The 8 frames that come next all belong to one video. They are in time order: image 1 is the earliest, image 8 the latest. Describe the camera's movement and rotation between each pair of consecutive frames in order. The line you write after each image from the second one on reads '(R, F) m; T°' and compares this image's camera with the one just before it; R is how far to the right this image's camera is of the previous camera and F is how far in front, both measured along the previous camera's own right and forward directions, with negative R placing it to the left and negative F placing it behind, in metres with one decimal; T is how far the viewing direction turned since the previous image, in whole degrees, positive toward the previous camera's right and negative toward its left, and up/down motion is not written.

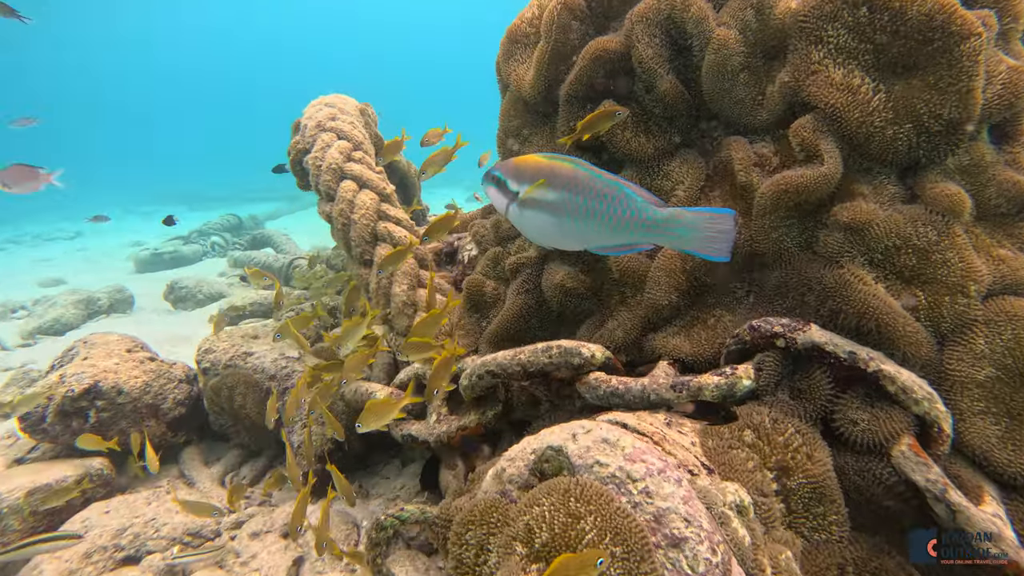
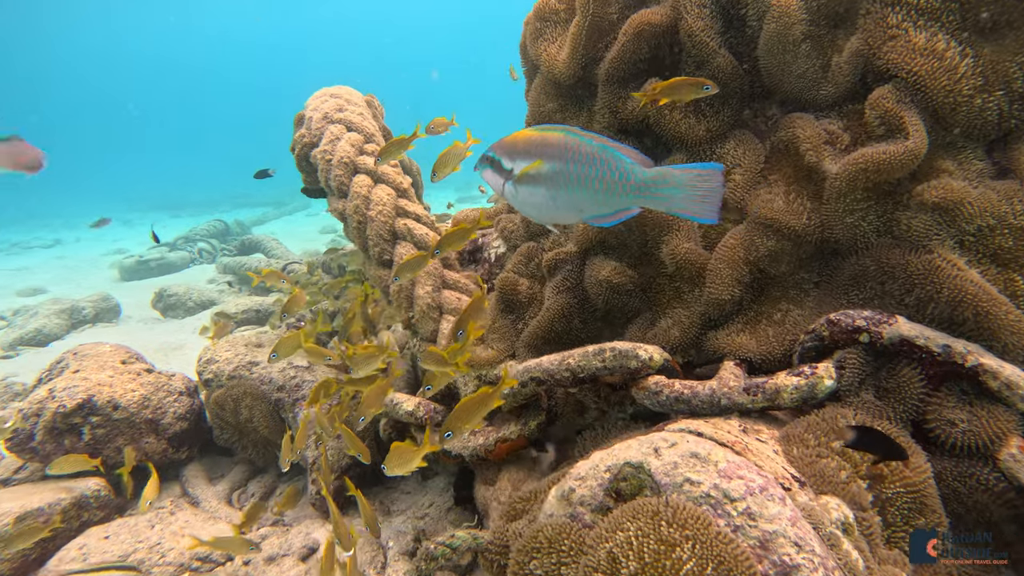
(-0.3, +0.3) m; +1°
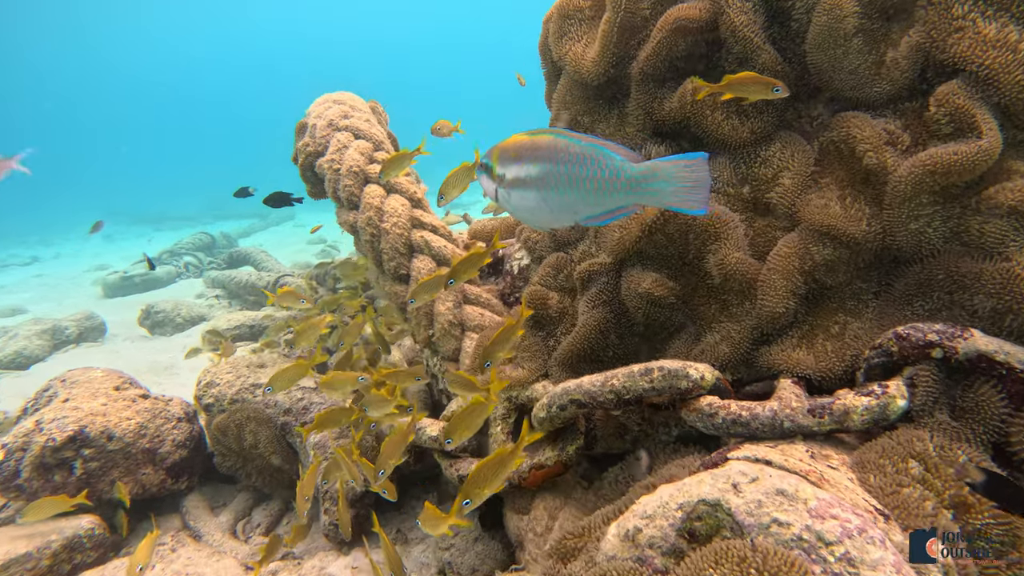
(-0.2, +0.2) m; +1°
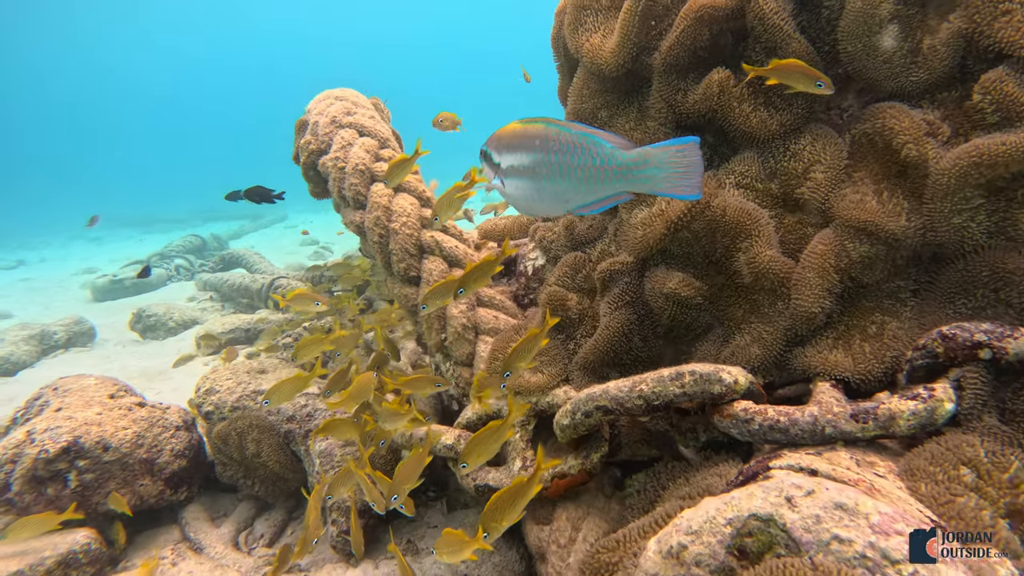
(-0.1, +0.1) m; +1°
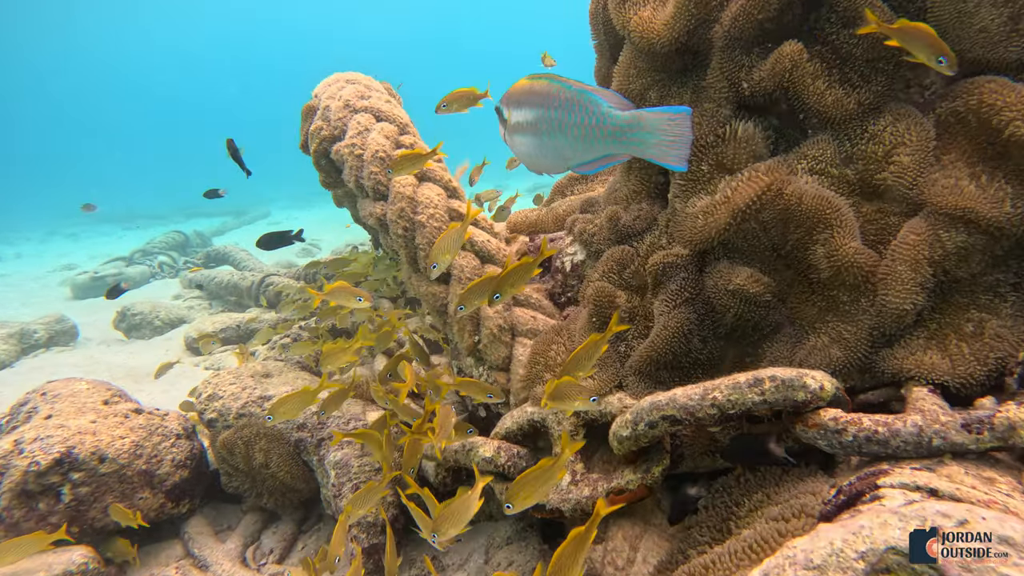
(-0.3, +0.3) m; +1°
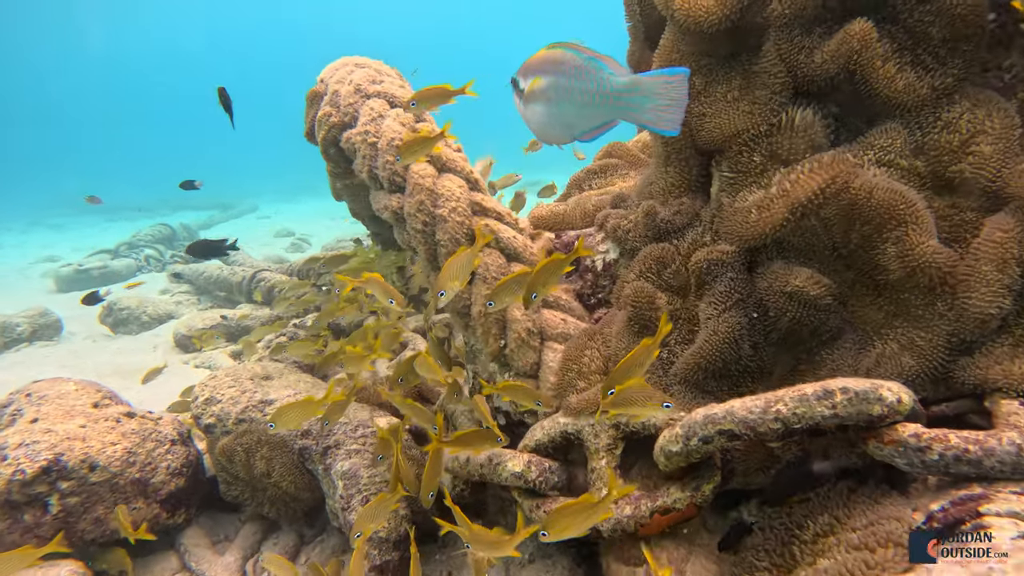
(-0.2, +0.2) m; +1°
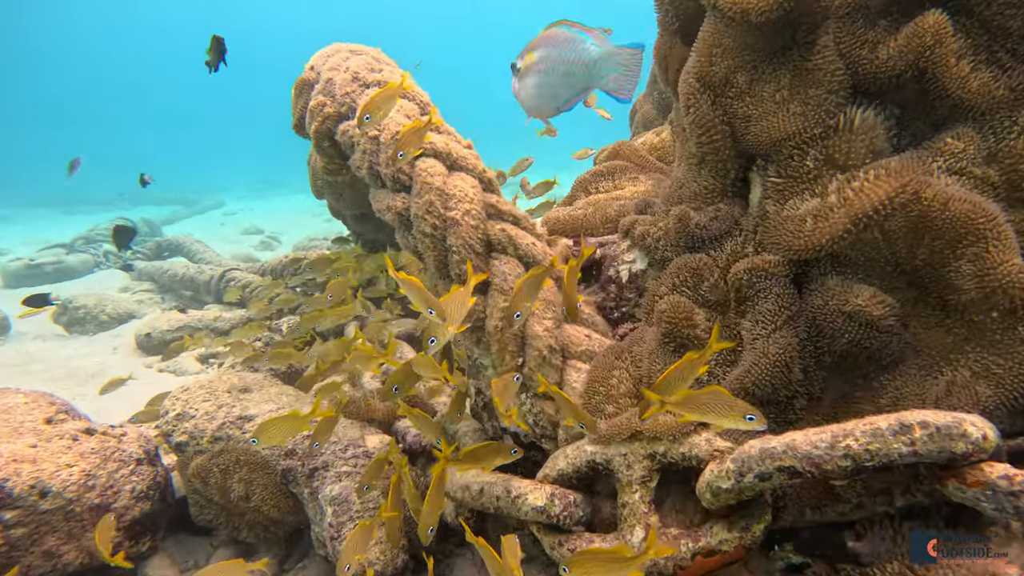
(-0.2, +0.3) m; +3°
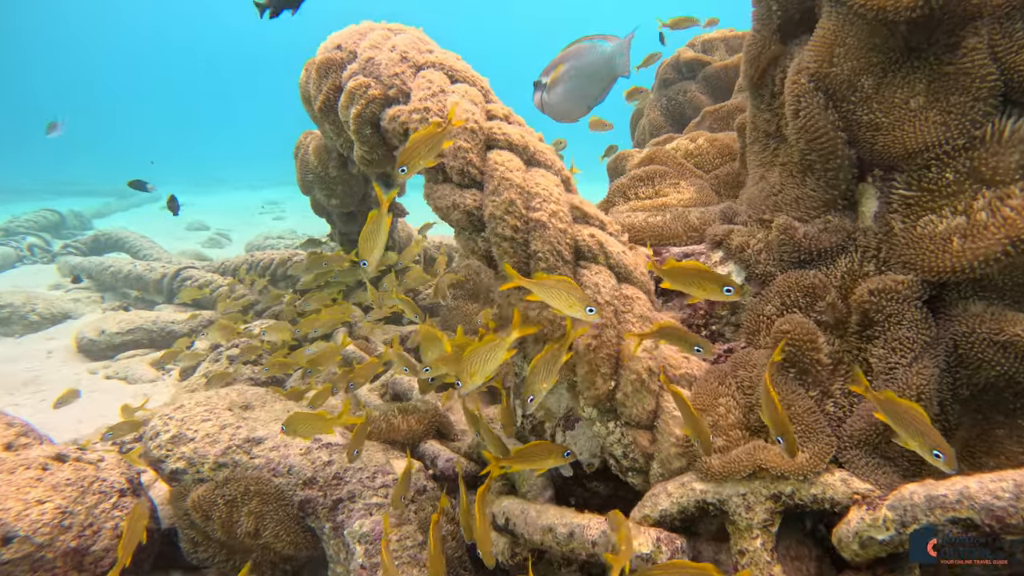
(-0.5, +0.4) m; +5°
